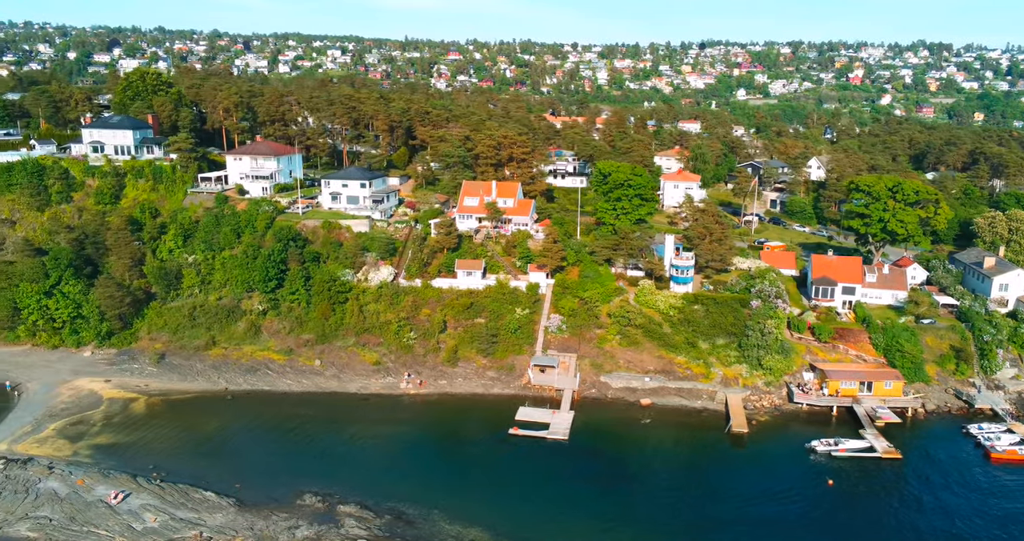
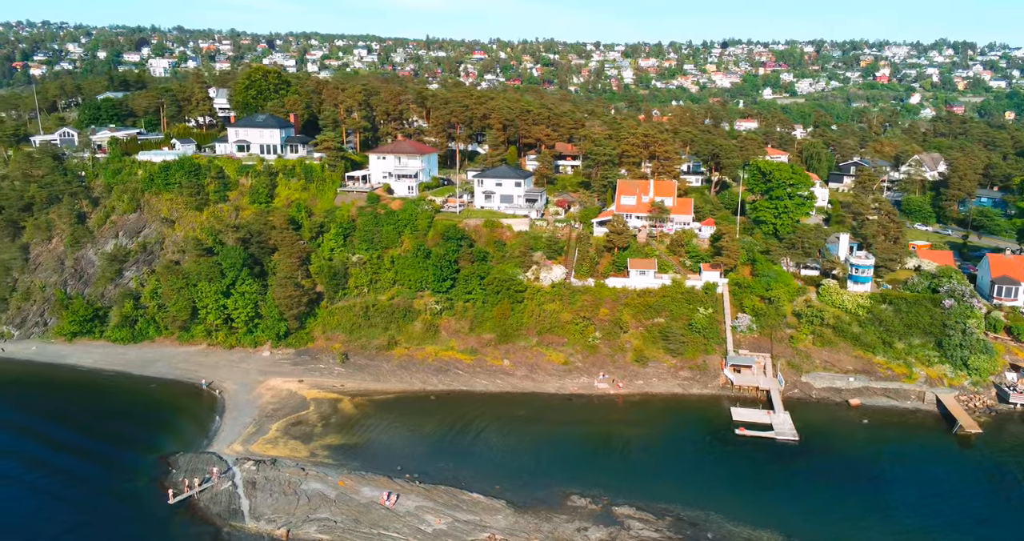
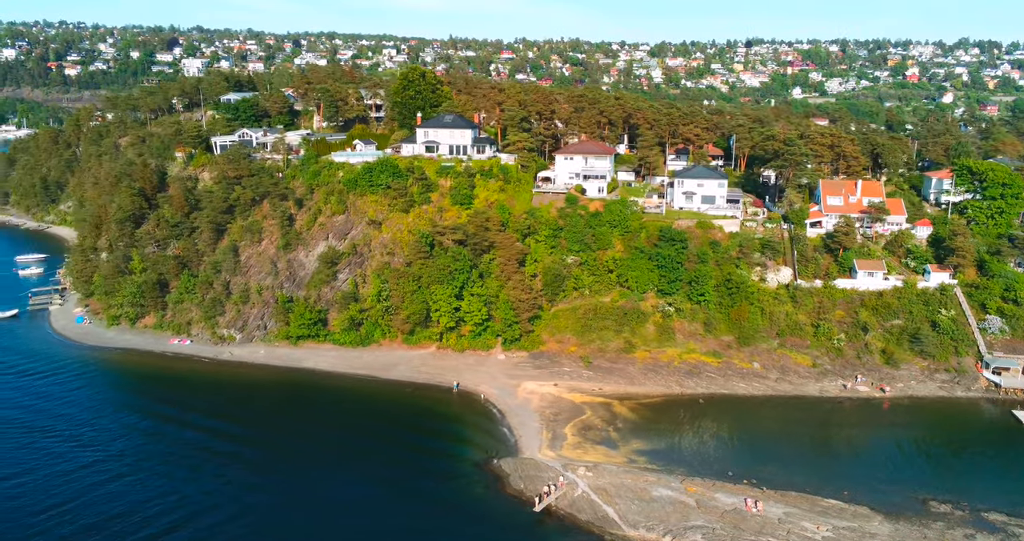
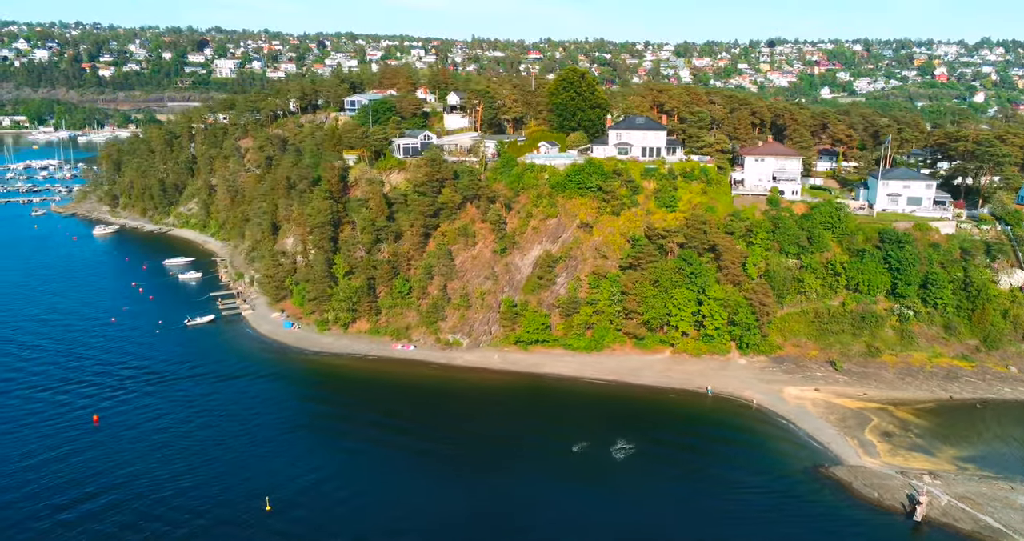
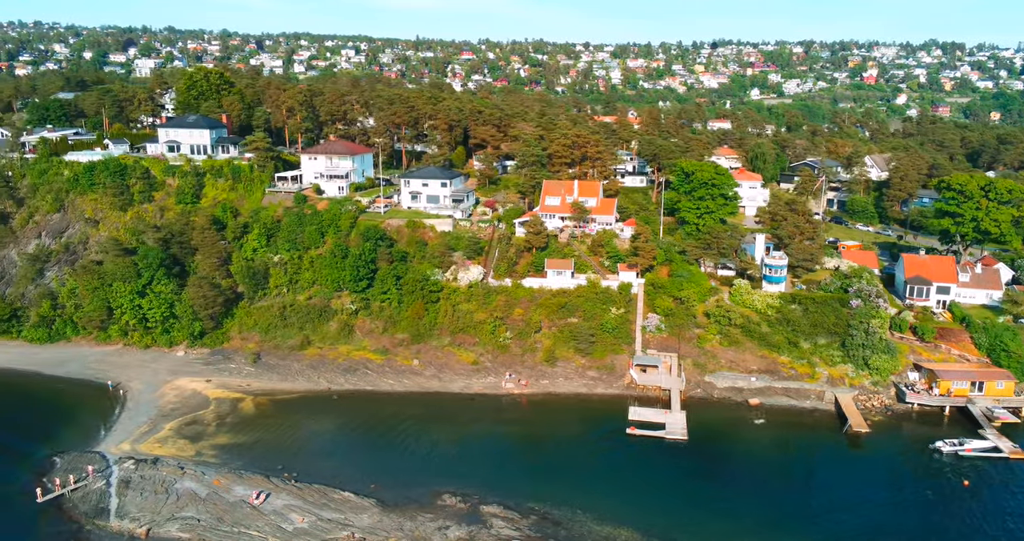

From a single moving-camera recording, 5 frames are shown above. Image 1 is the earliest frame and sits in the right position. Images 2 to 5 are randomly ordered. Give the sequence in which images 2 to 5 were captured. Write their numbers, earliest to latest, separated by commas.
5, 2, 3, 4
